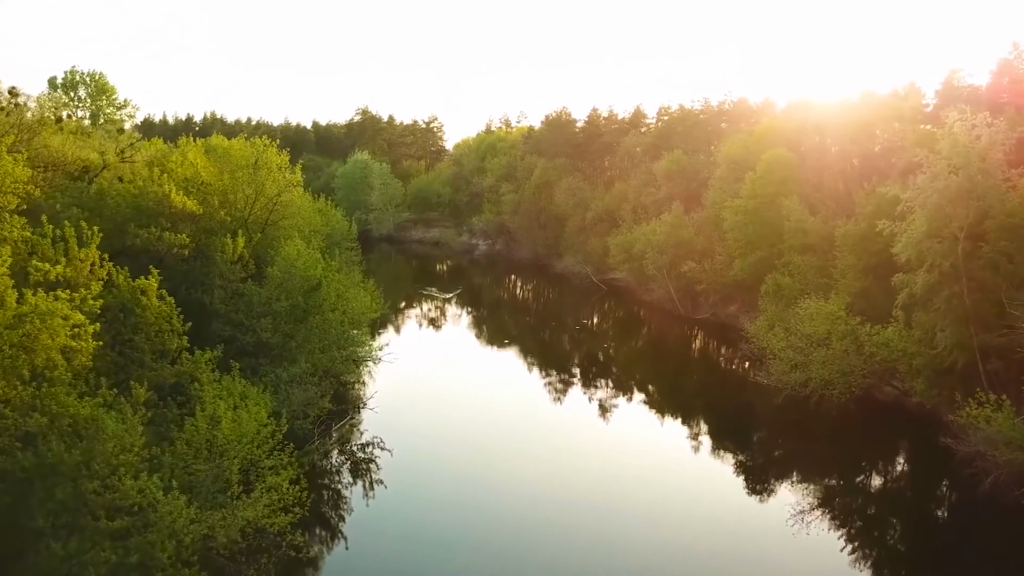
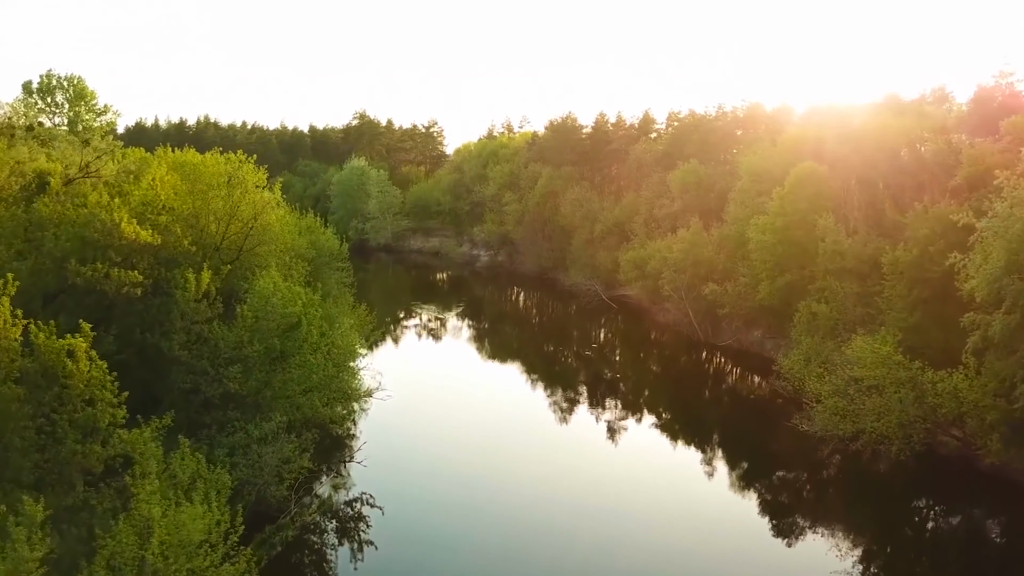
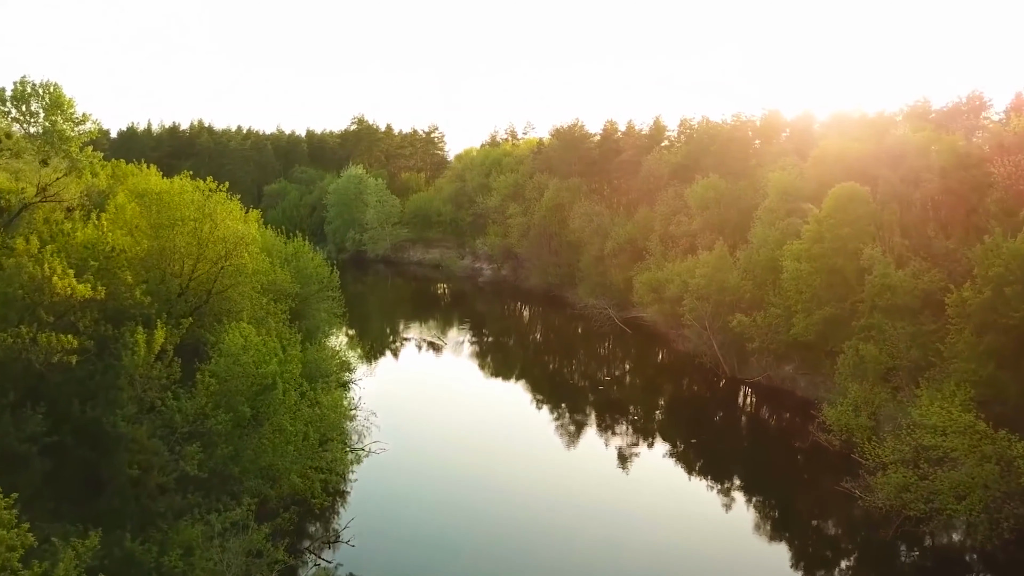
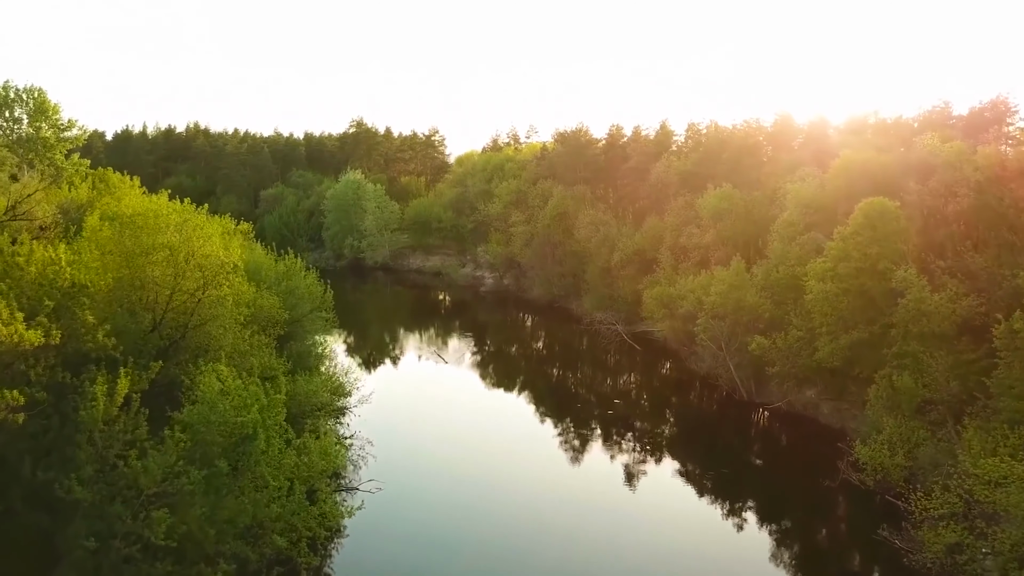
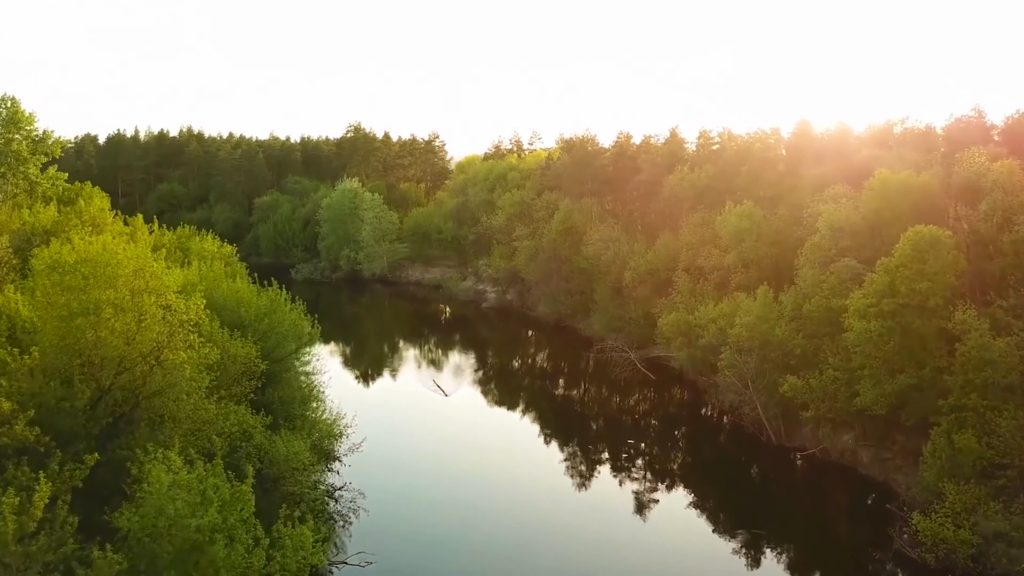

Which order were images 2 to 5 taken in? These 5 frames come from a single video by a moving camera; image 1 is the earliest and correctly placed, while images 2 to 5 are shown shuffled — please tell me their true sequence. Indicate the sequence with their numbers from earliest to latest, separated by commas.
2, 3, 4, 5
